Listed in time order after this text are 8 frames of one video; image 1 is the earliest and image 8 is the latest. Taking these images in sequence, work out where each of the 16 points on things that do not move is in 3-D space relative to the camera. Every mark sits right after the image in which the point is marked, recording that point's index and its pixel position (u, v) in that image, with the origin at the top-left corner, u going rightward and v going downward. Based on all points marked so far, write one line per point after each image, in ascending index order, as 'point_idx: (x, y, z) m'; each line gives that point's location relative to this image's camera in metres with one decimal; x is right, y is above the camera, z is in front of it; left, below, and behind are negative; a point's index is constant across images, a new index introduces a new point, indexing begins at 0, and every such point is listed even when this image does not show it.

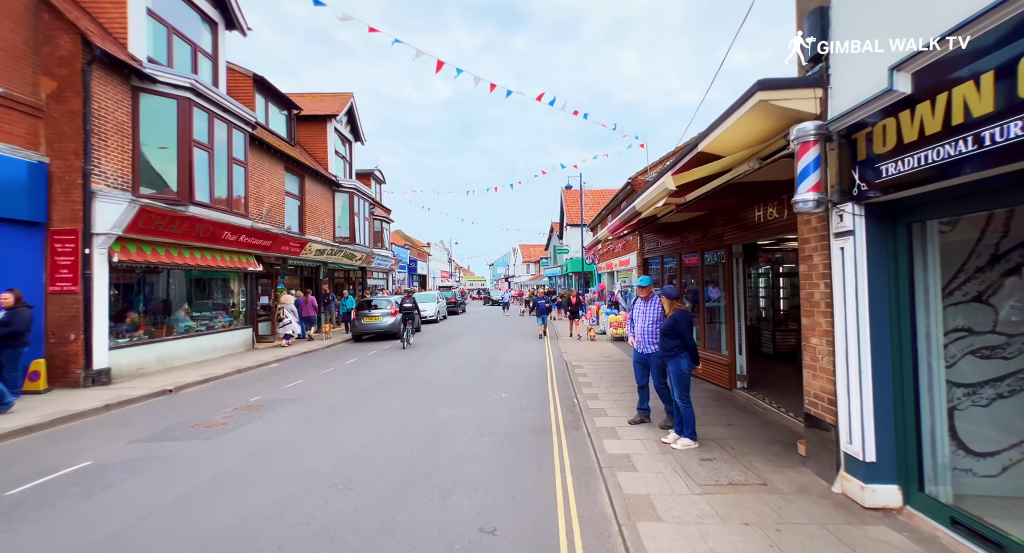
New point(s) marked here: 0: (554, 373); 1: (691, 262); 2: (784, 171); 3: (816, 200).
0: (+0.9, -2.0, +8.8) m
1: (+3.2, +0.3, +7.8) m
2: (+2.7, +1.0, +4.3) m
3: (+2.2, +0.6, +3.2) m
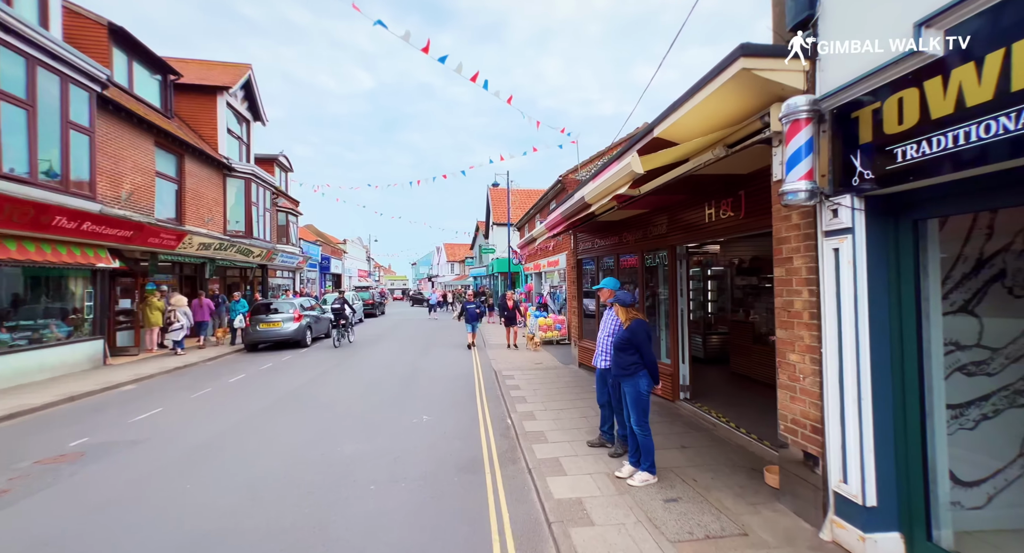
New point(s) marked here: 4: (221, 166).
0: (-0.5, -2.1, +8.0) m
1: (+2.0, +0.2, +7.4) m
2: (+2.1, +1.0, +3.8) m
3: (+1.8, +0.5, +2.7) m
4: (-11.0, +4.2, +16.3) m
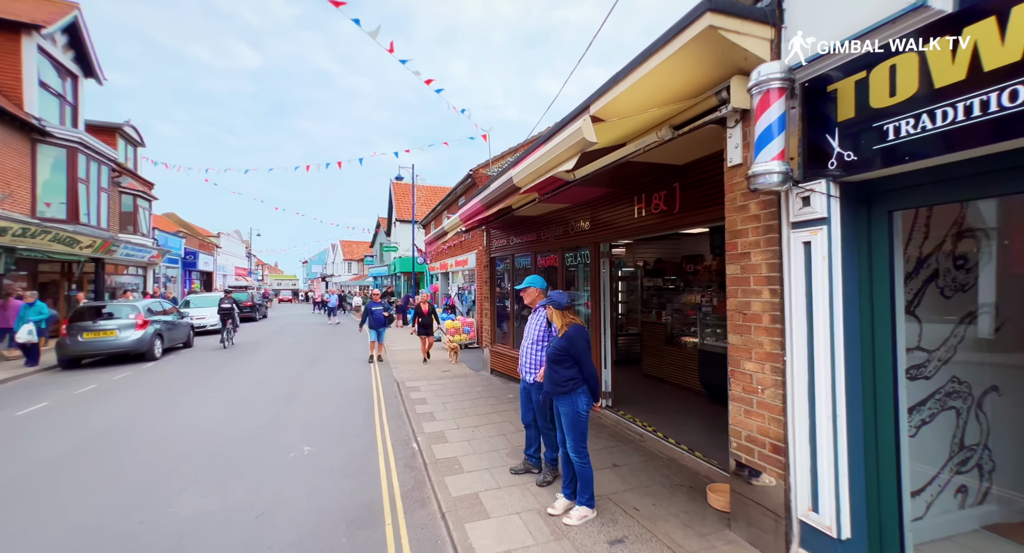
0: (-2.0, -2.0, +7.0) m
1: (+0.6, +0.2, +6.9) m
2: (+1.4, +1.0, +3.5) m
3: (+1.4, +0.5, +2.3) m
4: (-14.0, +4.3, +12.8) m
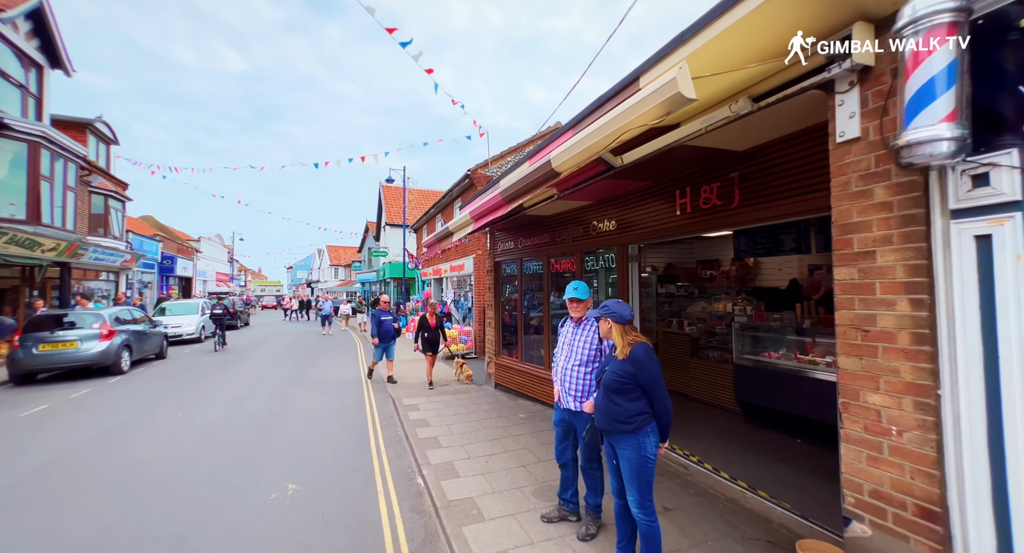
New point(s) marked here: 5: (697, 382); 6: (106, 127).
0: (-1.9, -2.1, +6.2) m
1: (+0.7, +0.1, +6.3) m
2: (+1.6, +1.0, +2.9) m
3: (+1.7, +0.5, +1.7) m
4: (-14.0, +4.2, +11.8) m
5: (+2.6, -1.5, +6.2) m
6: (-17.0, +6.3, +18.7) m
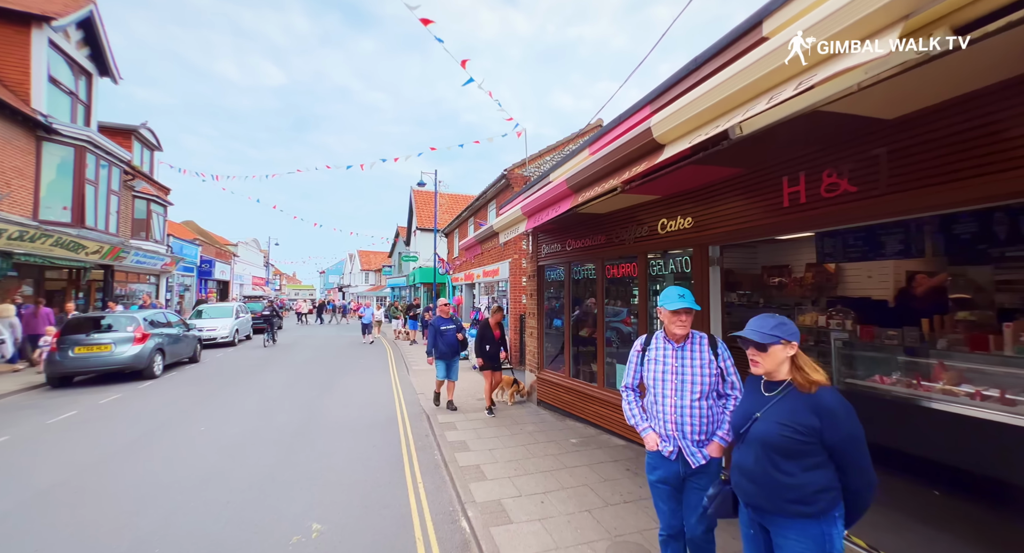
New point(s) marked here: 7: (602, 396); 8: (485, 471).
0: (-1.3, -2.2, +5.6) m
1: (+1.4, +0.1, +5.5) m
2: (+2.1, +0.9, +2.1) m
3: (+2.0, +0.5, +0.9) m
4: (-13.0, +4.1, +12.1) m
5: (+3.2, -1.6, +5.3) m
6: (-15.6, +6.1, +19.1) m
7: (+1.1, -1.5, +5.7) m
8: (-0.3, -2.0, +4.6) m
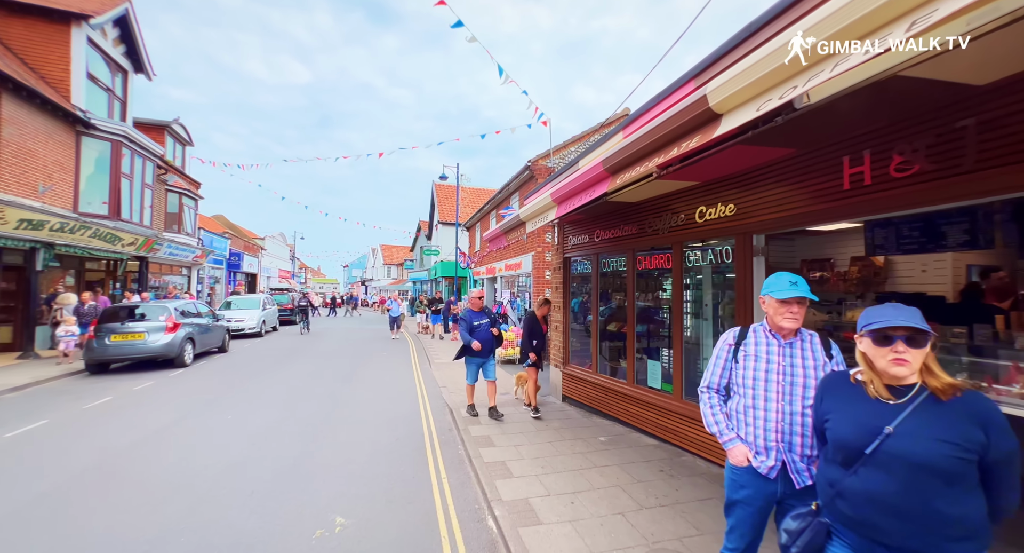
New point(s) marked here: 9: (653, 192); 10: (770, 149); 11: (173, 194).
0: (-0.9, -2.0, +5.5) m
1: (+1.7, +0.2, +5.3) m
2: (+2.2, +1.0, +1.8) m
3: (+2.1, +0.5, +0.6) m
4: (-12.3, +4.4, +12.4) m
5: (+3.5, -1.5, +5.0) m
6: (-14.5, +6.5, +19.6) m
7: (+1.5, -1.4, +5.4) m
8: (0.0, -1.9, +4.4) m
9: (+1.5, +0.9, +4.9) m
10: (+1.9, +1.0, +3.3) m
11: (-14.4, +3.5, +18.9) m
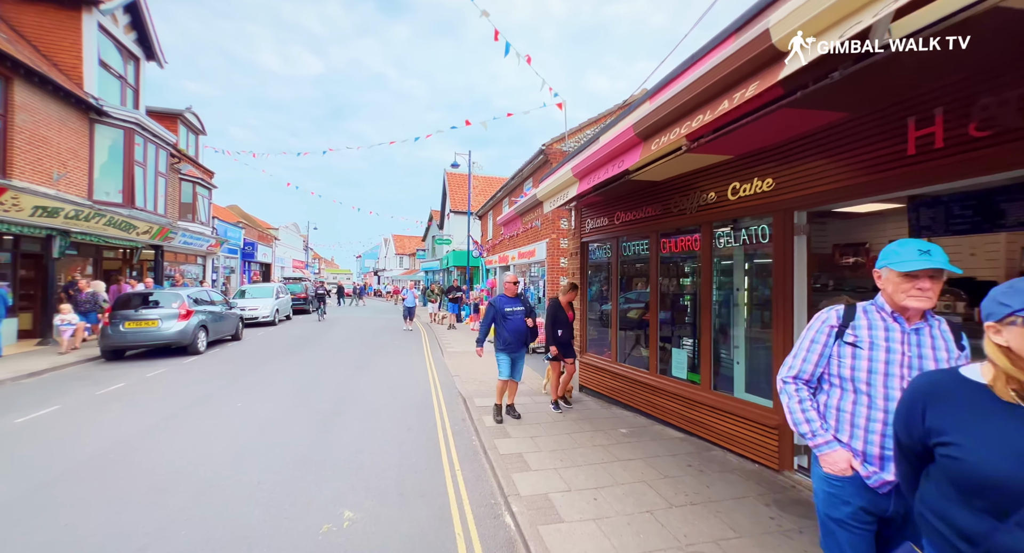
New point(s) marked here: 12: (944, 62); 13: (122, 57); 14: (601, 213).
0: (-0.7, -1.9, +5.3) m
1: (+1.9, +0.4, +5.0) m
2: (+2.3, +1.1, +1.5) m
3: (+2.2, +0.6, +0.3) m
4: (-11.9, +4.7, +12.4) m
5: (+3.7, -1.3, +4.7) m
6: (-13.9, +7.0, +19.6) m
7: (+1.7, -1.2, +5.2) m
8: (+0.2, -1.7, +4.2) m
9: (+1.7, +1.1, +4.6) m
10: (+2.0, +1.1, +3.0) m
11: (-13.9, +4.0, +18.9) m
12: (+2.2, +1.1, +2.3) m
13: (-12.6, +7.1, +14.3) m
14: (+1.3, +0.9, +6.3) m
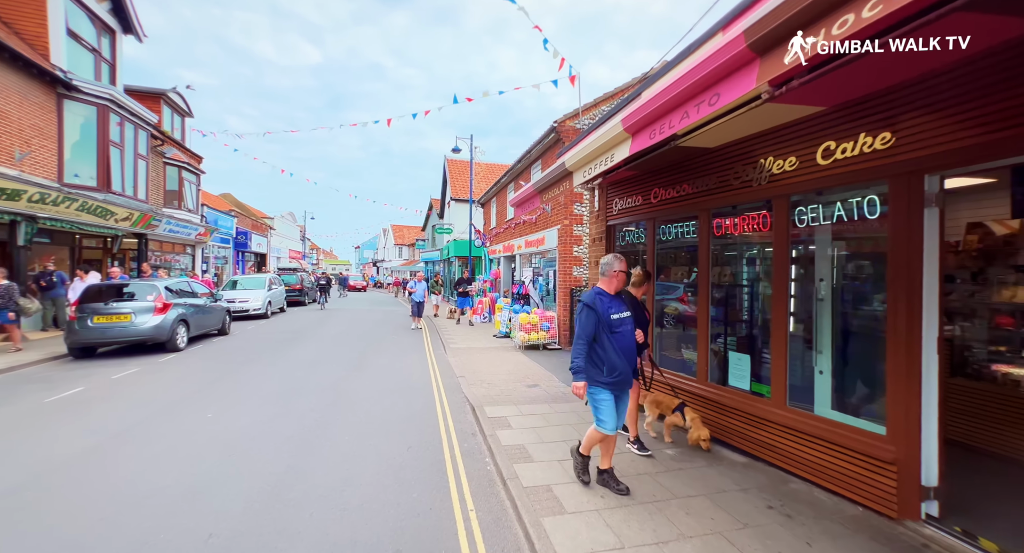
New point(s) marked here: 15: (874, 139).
0: (-0.5, -1.7, +4.4) m
1: (+2.1, +0.5, +4.0) m
2: (+2.5, +1.1, +0.5) m
3: (+2.4, +0.6, -0.6) m
4: (-11.7, +5.0, +11.4) m
5: (+3.9, -1.2, +3.8) m
6: (-13.8, +7.4, +18.5) m
7: (+1.9, -1.1, +4.3) m
8: (+0.4, -1.6, +3.3) m
9: (+1.9, +1.2, +3.6) m
10: (+2.2, +1.2, +2.0) m
11: (-13.7, +4.4, +17.9) m
12: (+2.4, +1.2, +1.4) m
13: (-12.4, +7.4, +13.2) m
14: (+1.5, +1.0, +5.4) m
15: (+2.4, +0.9, +2.9) m
